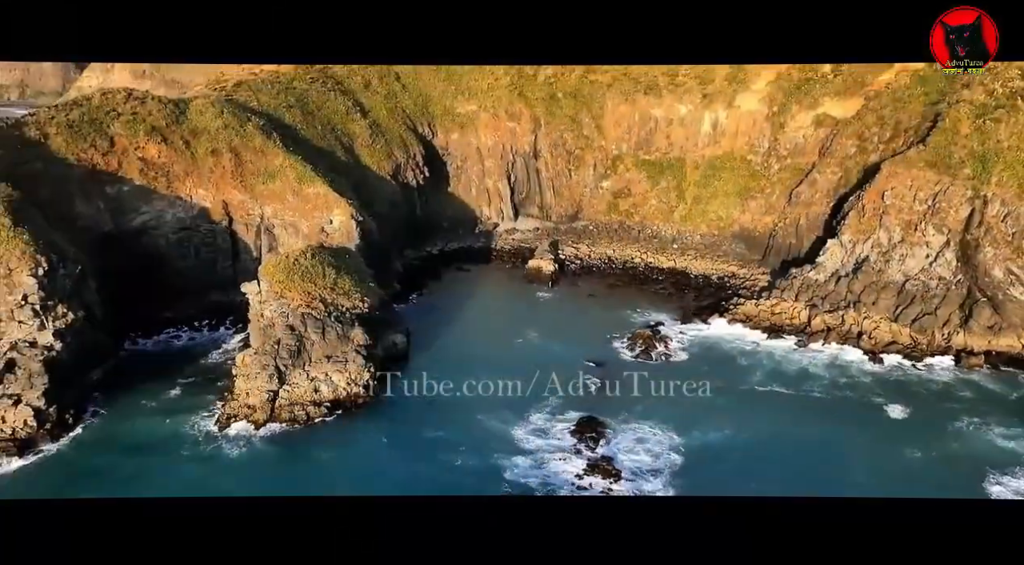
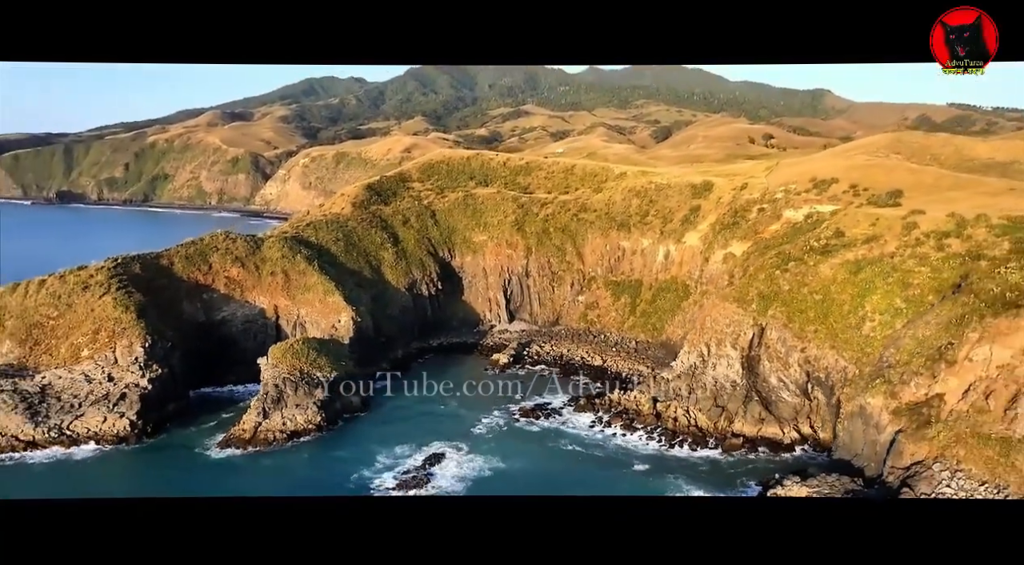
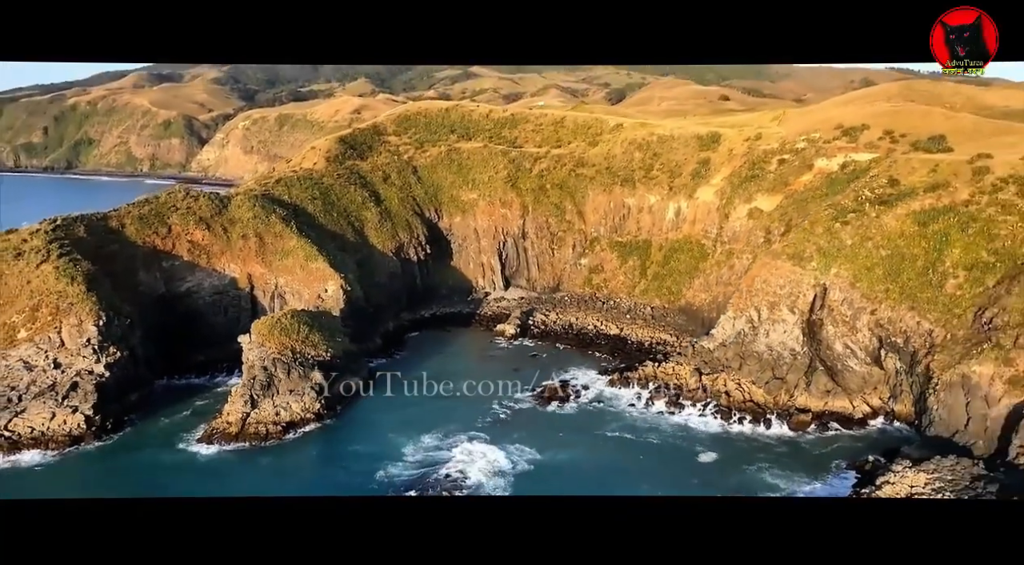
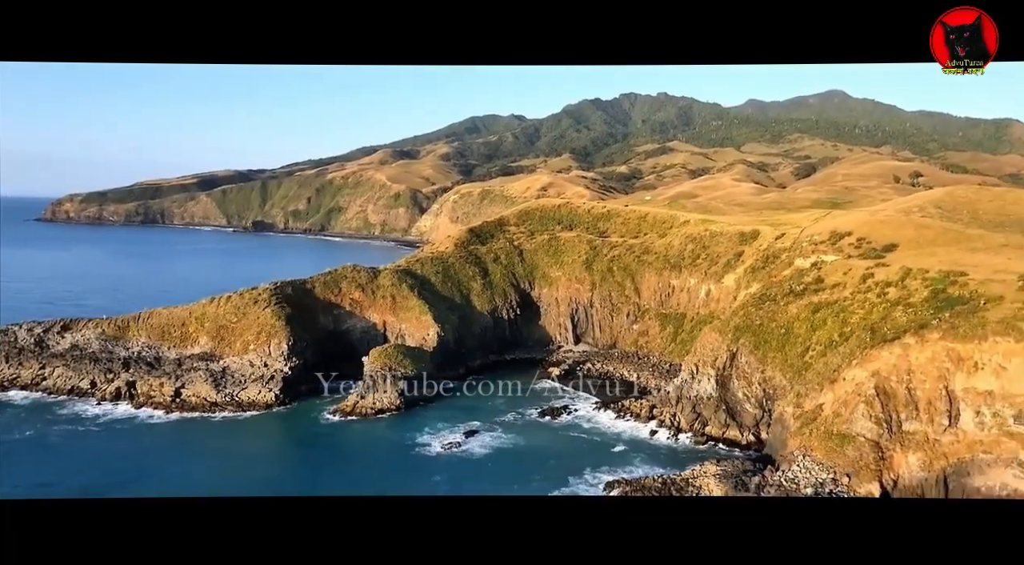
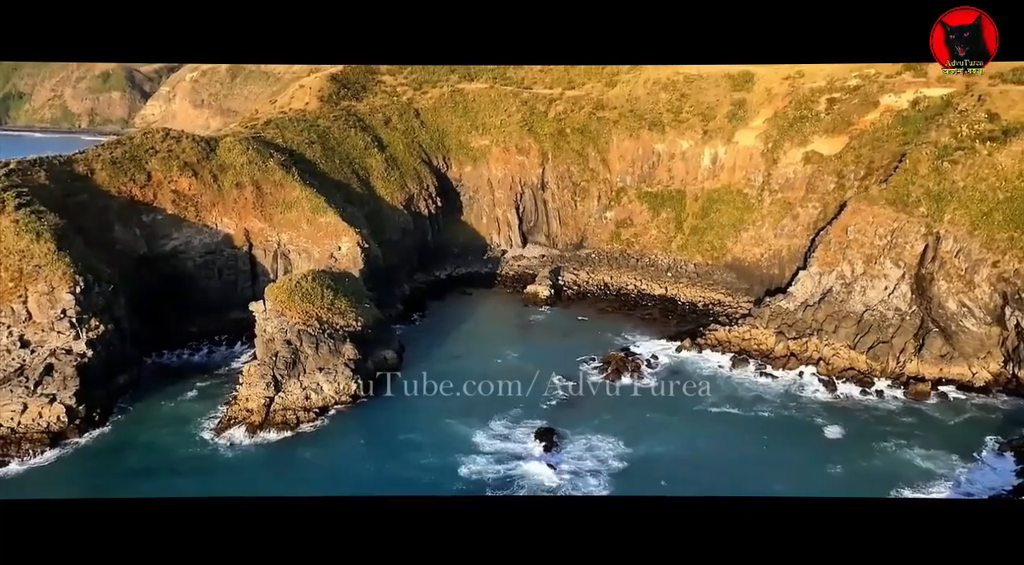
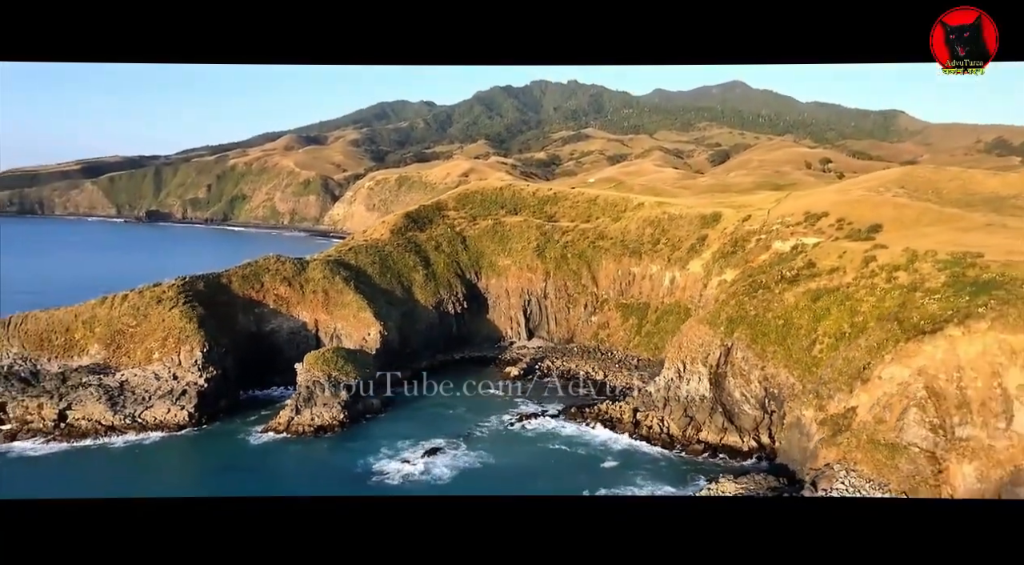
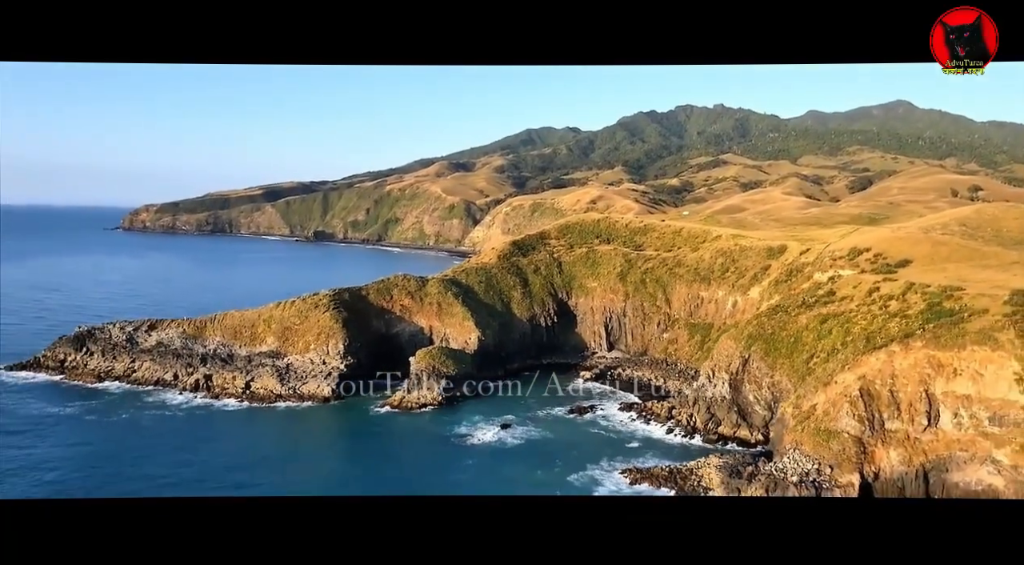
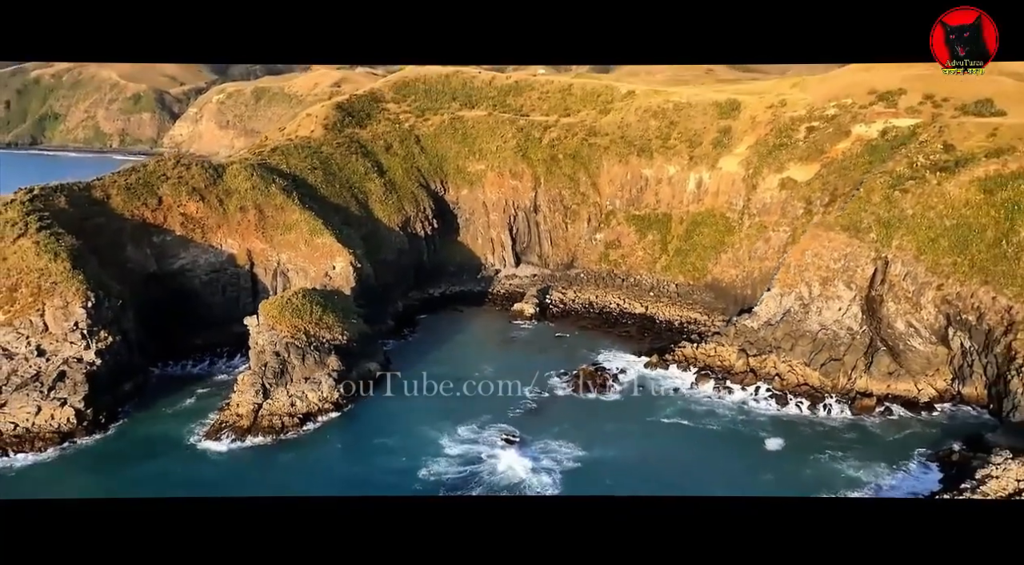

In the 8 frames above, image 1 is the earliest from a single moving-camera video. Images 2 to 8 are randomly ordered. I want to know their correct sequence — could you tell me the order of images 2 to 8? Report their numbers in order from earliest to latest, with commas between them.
5, 8, 3, 2, 6, 4, 7
